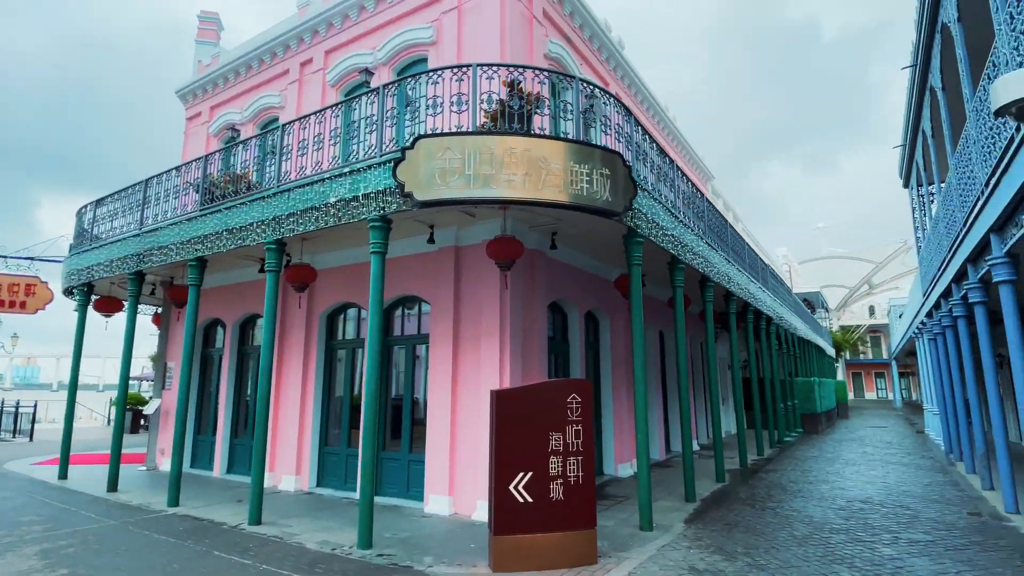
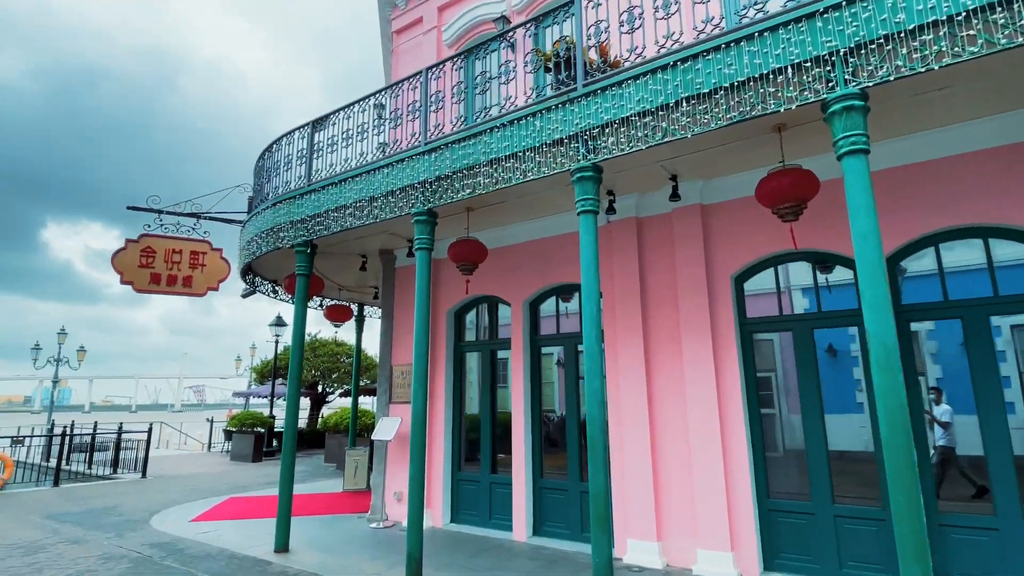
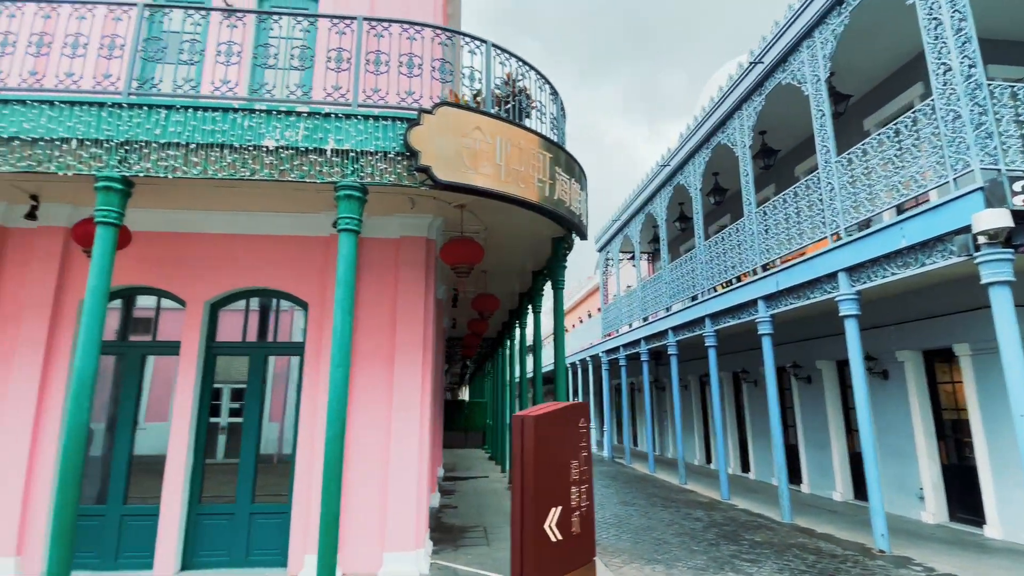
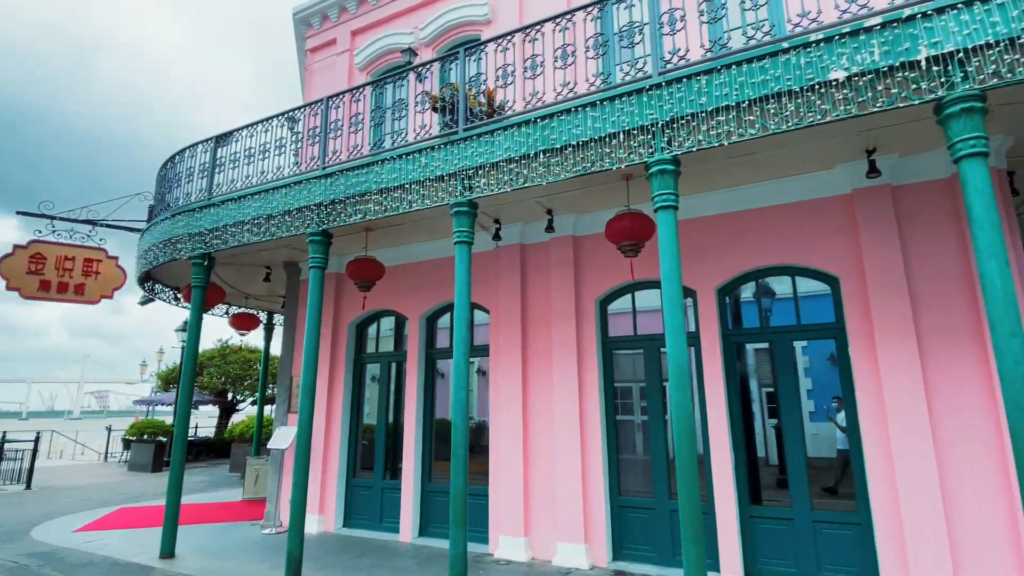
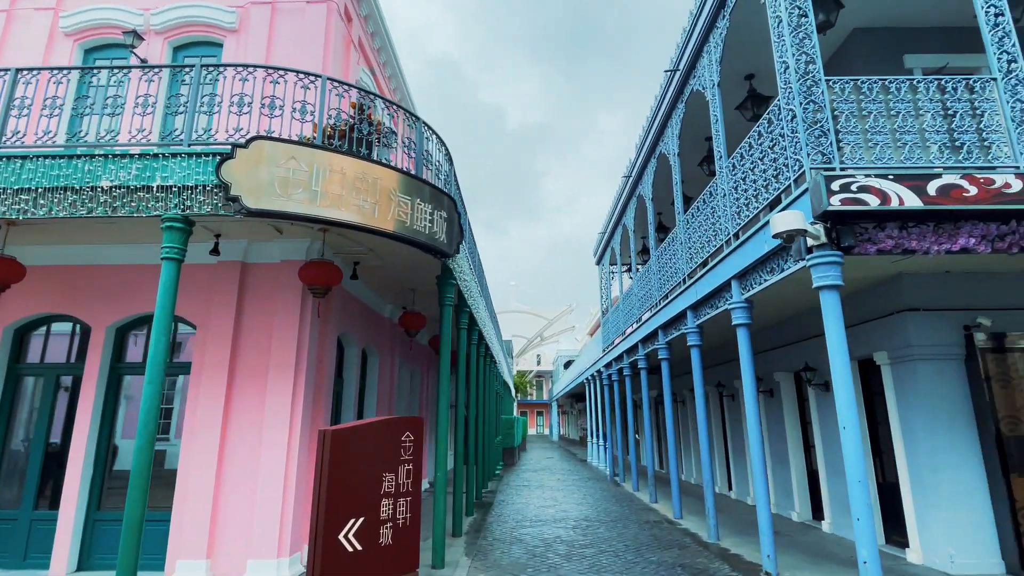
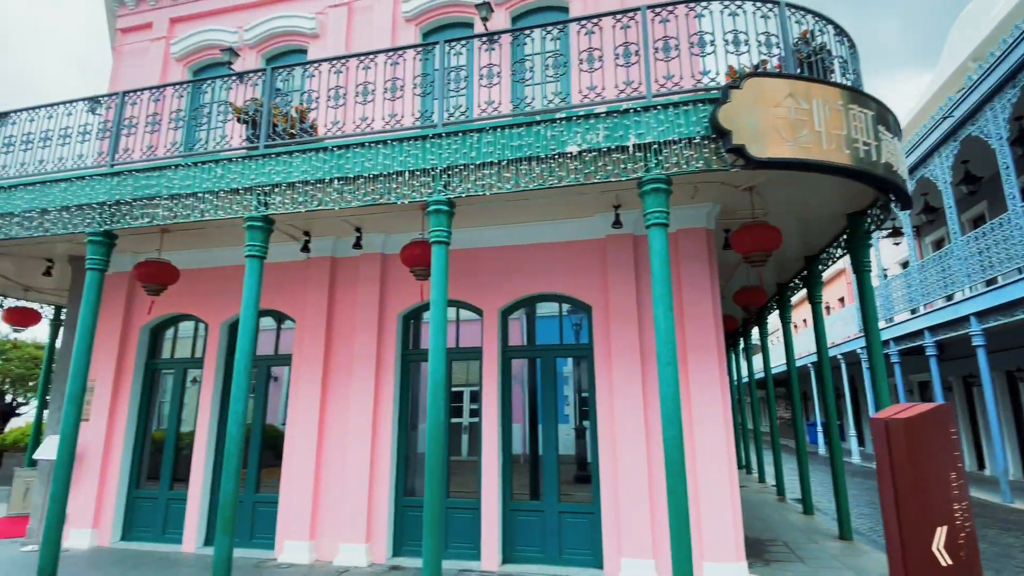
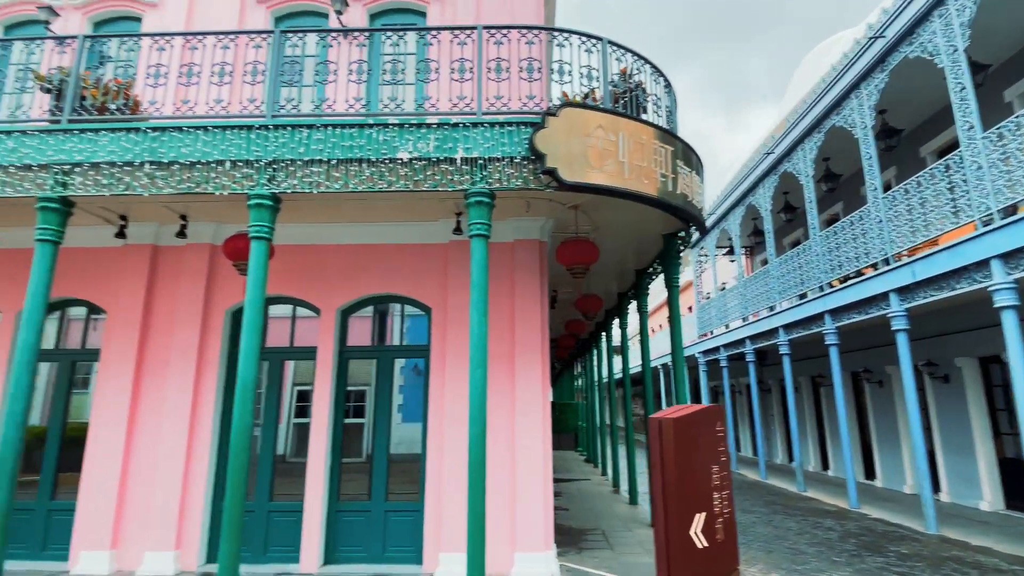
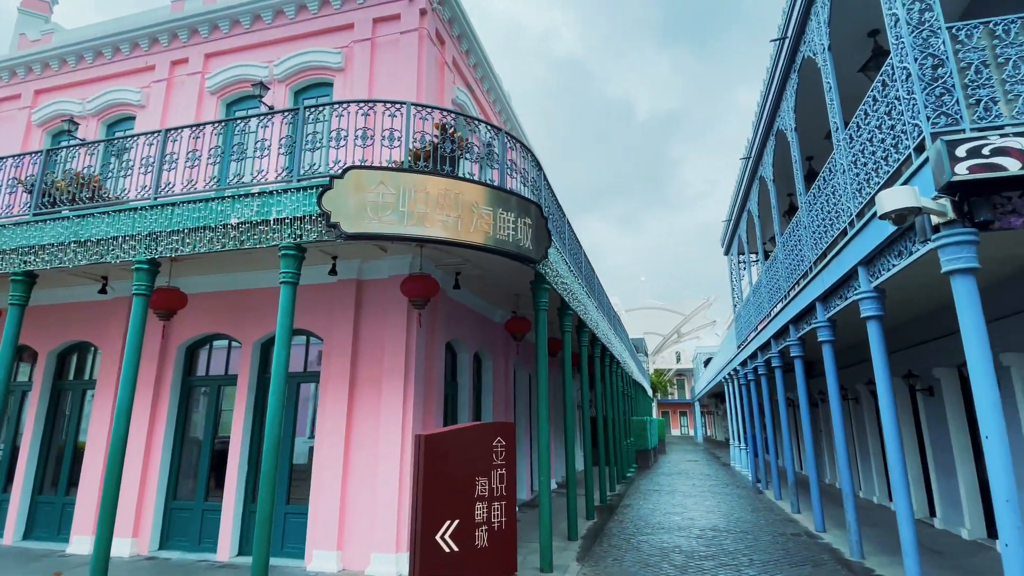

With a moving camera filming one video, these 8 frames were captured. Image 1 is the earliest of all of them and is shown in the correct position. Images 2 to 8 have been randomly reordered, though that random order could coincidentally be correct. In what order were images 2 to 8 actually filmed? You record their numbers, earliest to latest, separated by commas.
8, 5, 3, 7, 6, 4, 2
